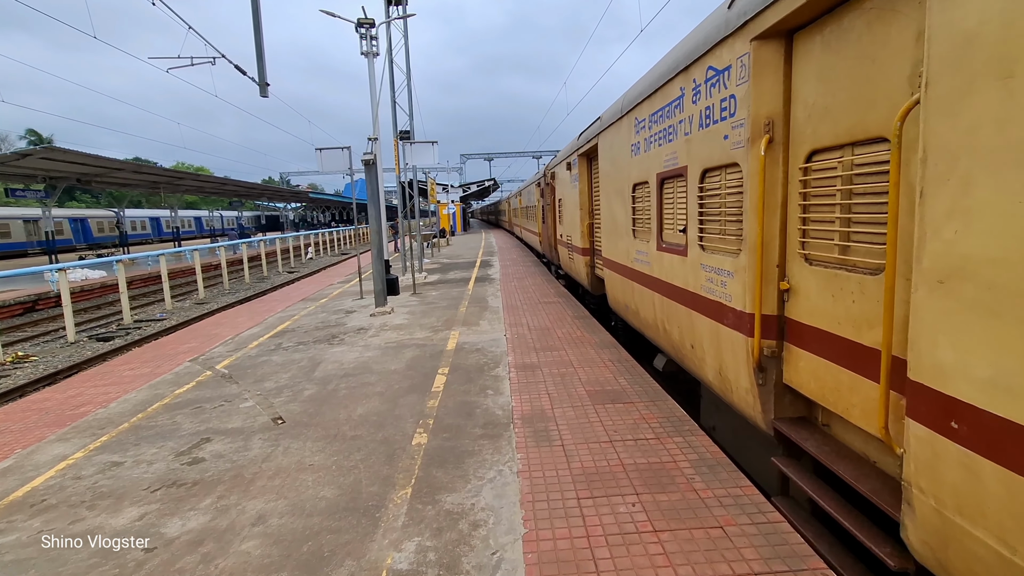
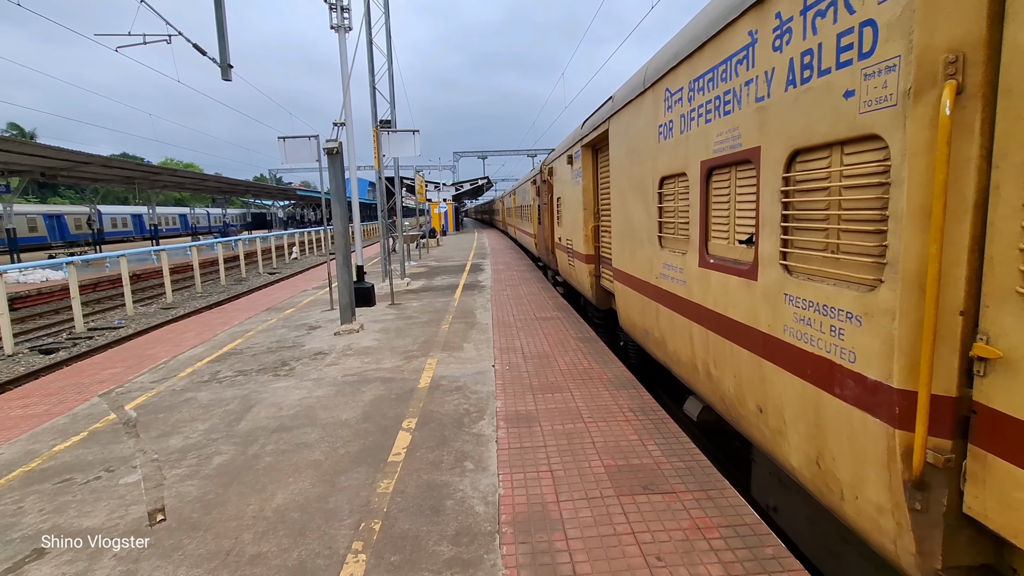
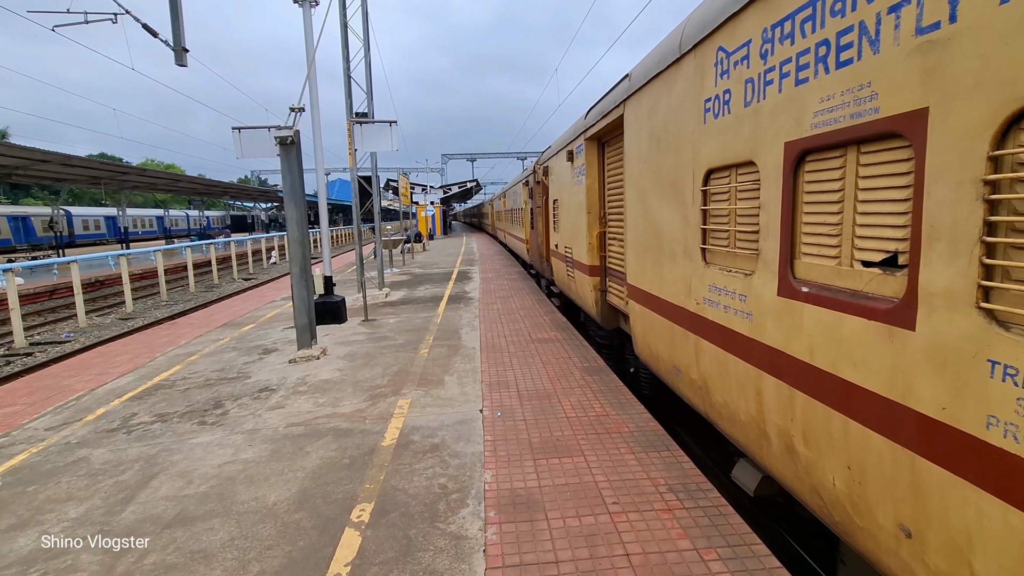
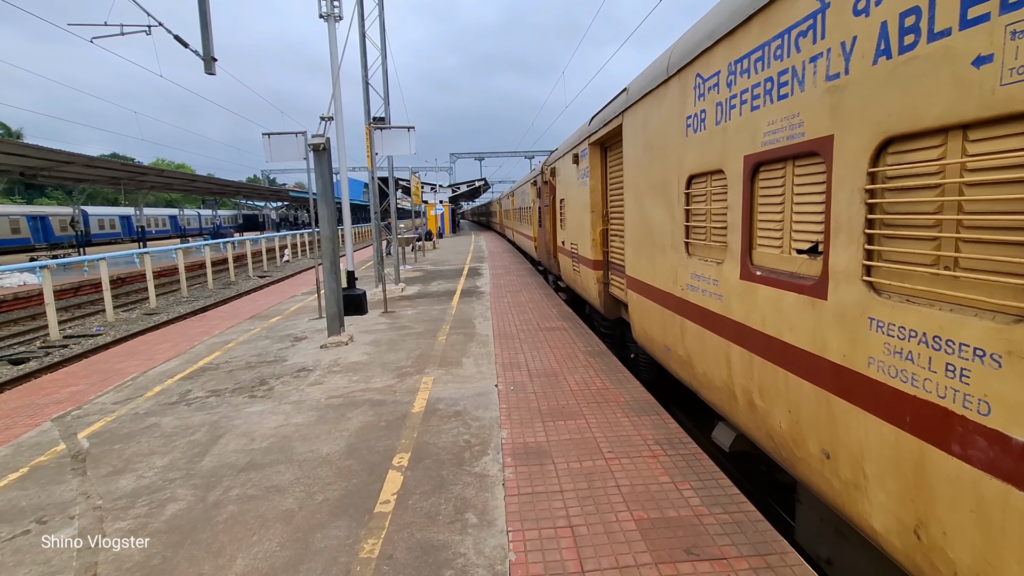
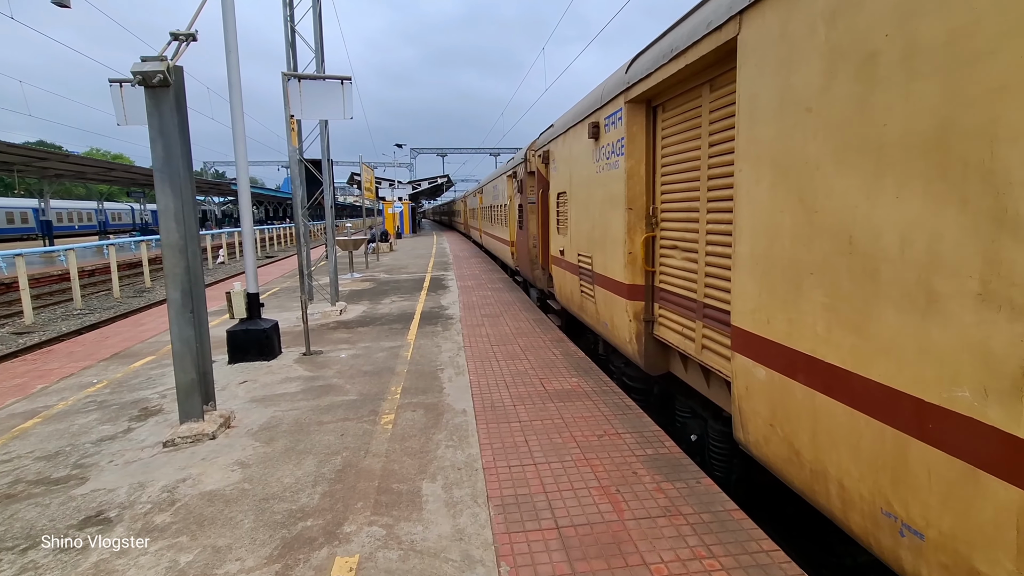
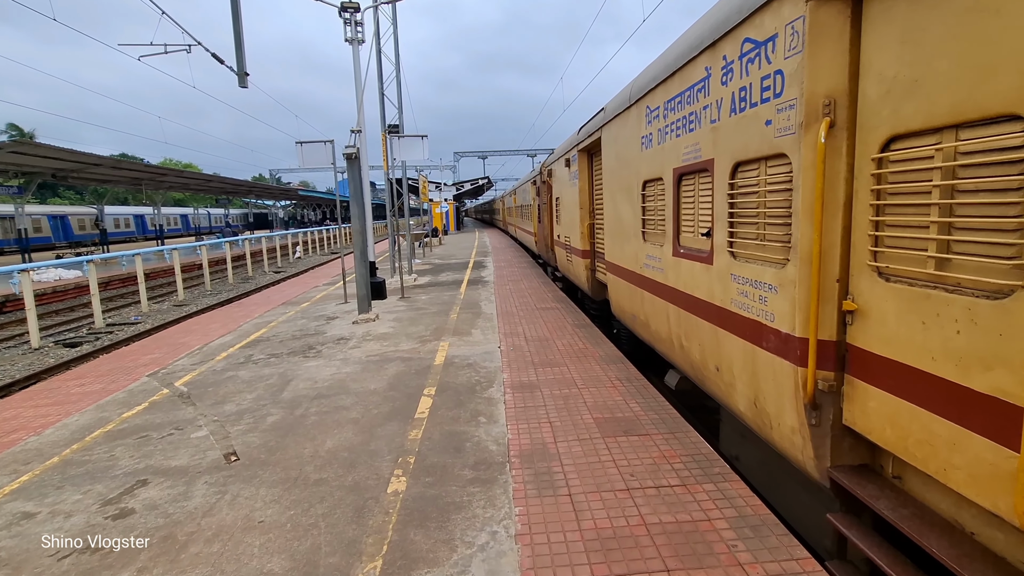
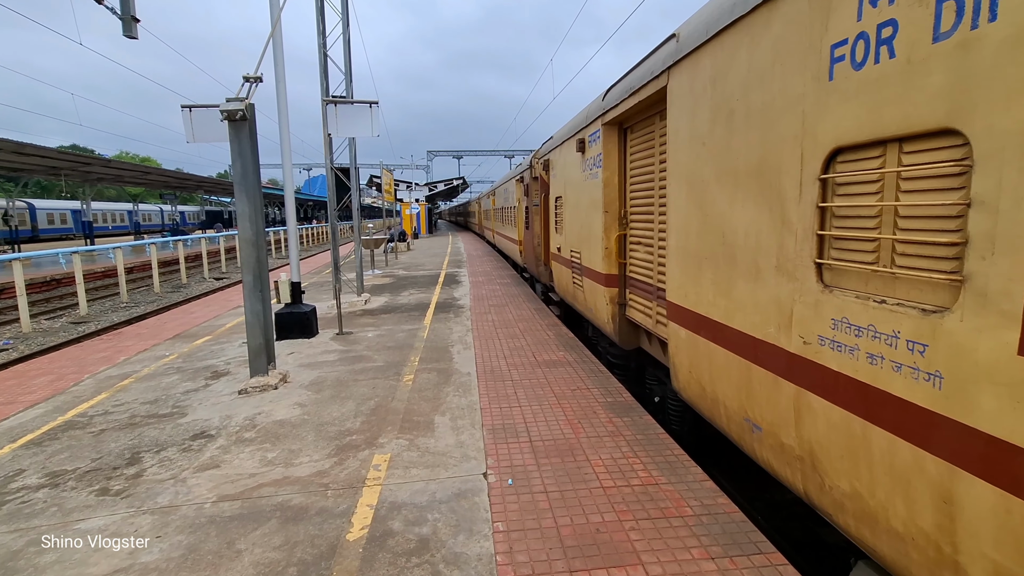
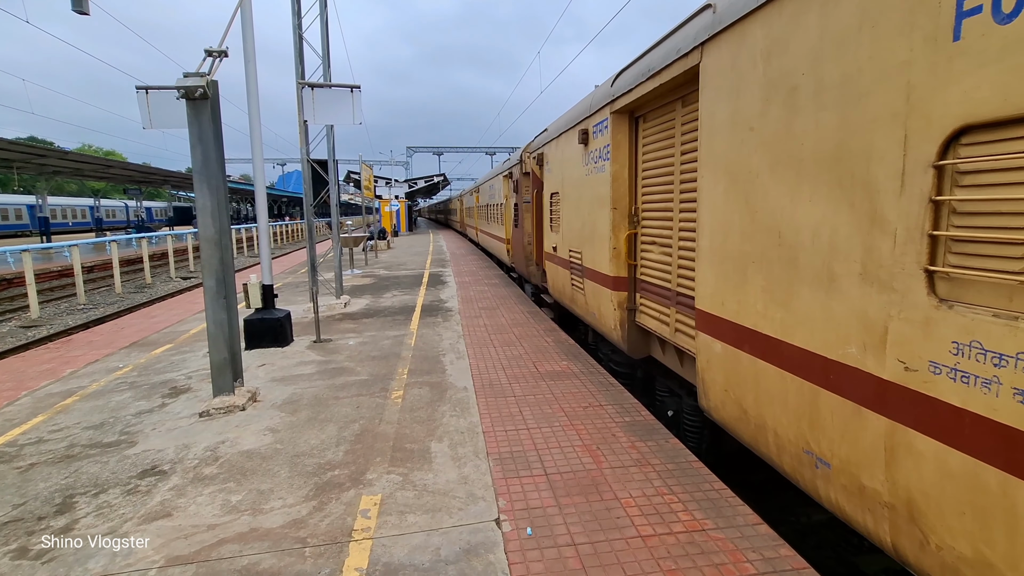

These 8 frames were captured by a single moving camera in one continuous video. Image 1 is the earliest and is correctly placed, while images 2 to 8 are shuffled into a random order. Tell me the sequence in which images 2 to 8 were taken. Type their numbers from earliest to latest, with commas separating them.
6, 2, 4, 3, 7, 8, 5
